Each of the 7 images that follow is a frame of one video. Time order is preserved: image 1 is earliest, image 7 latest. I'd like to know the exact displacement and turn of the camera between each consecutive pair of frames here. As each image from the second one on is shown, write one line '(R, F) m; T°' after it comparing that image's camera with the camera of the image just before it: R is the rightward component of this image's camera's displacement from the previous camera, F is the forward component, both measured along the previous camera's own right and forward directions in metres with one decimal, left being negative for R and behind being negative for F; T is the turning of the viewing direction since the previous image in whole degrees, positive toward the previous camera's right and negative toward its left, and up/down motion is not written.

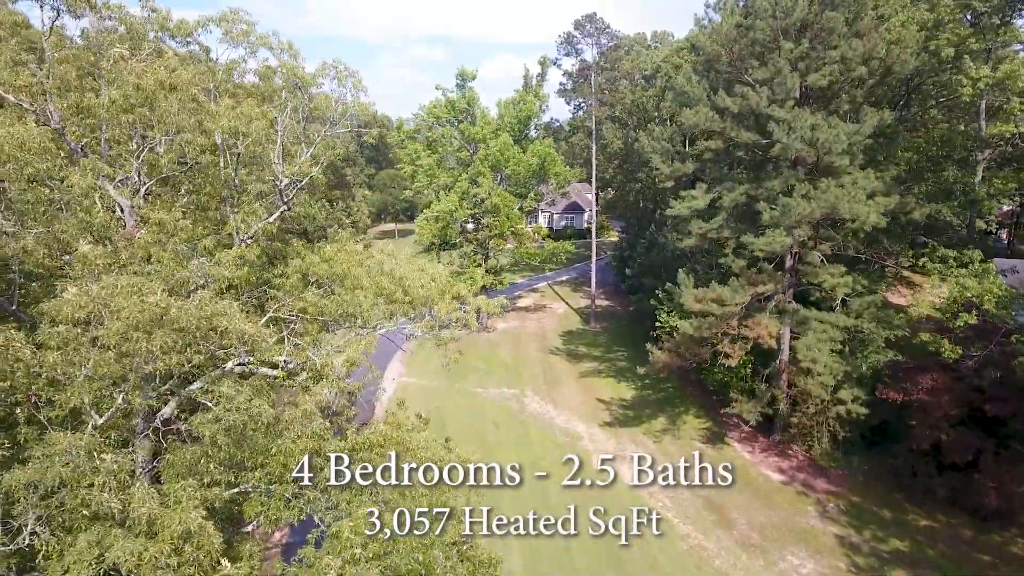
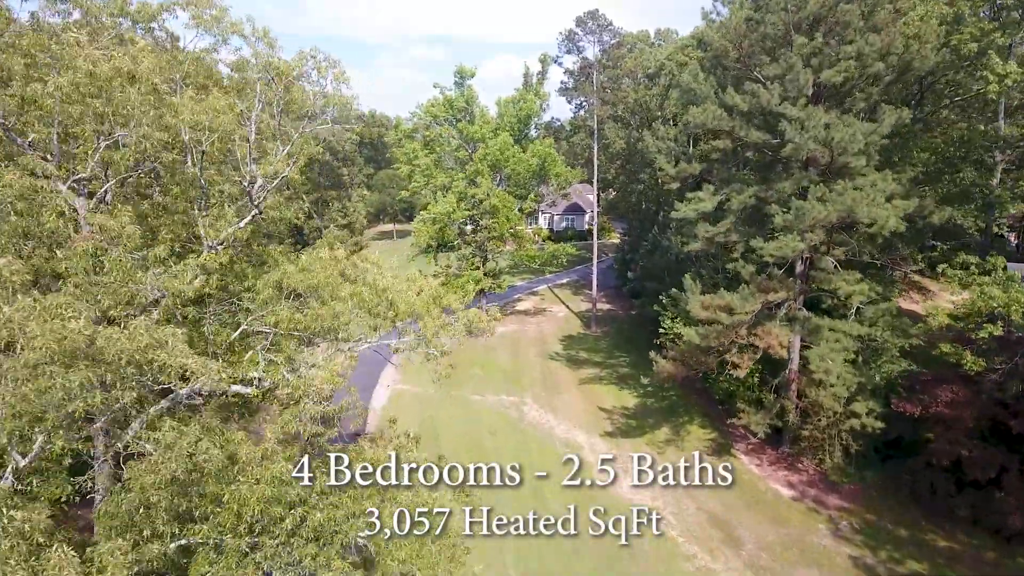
(+0.1, +0.8) m; 0°
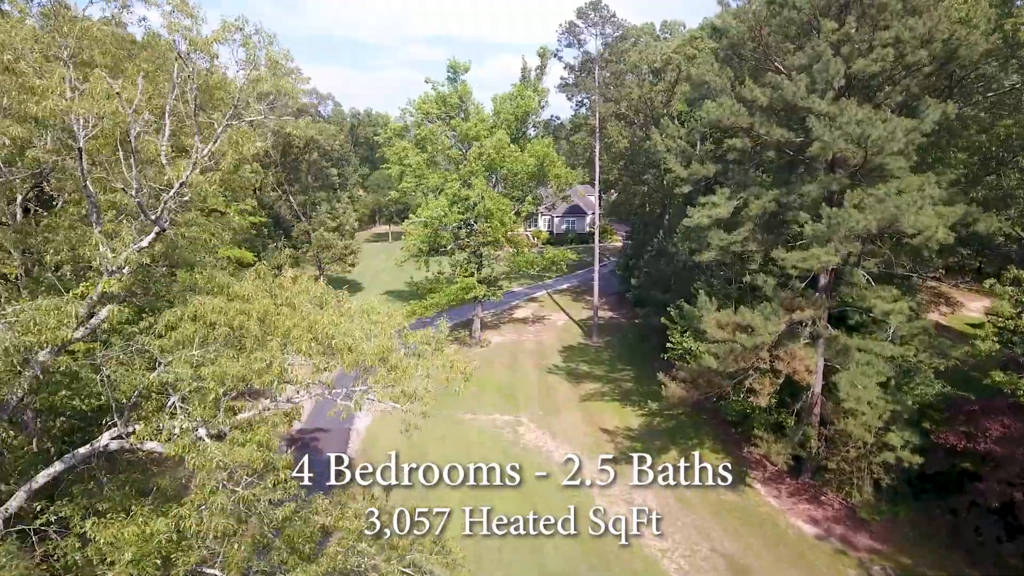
(+0.2, +1.7) m; 0°
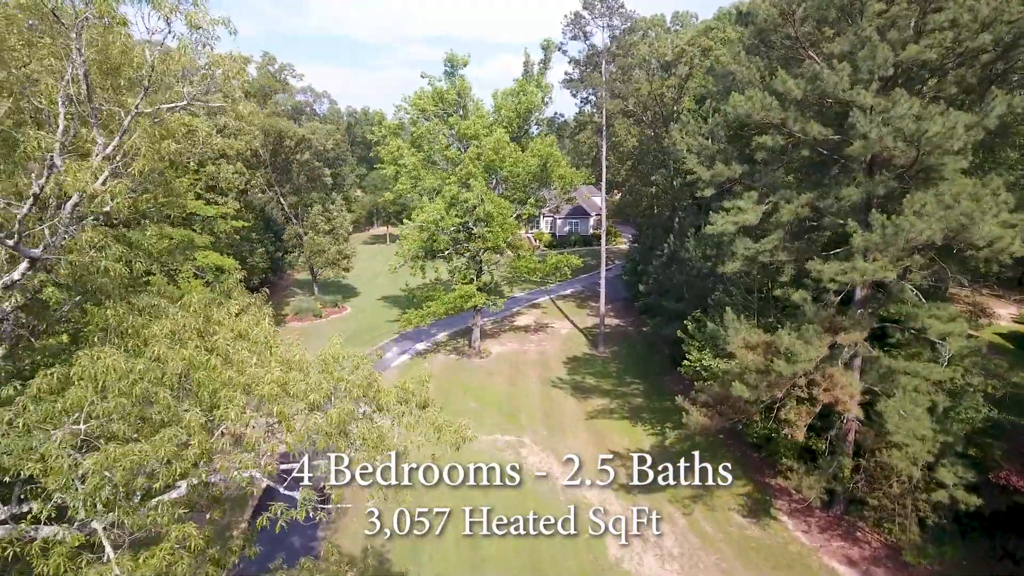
(0.0, +1.6) m; 0°
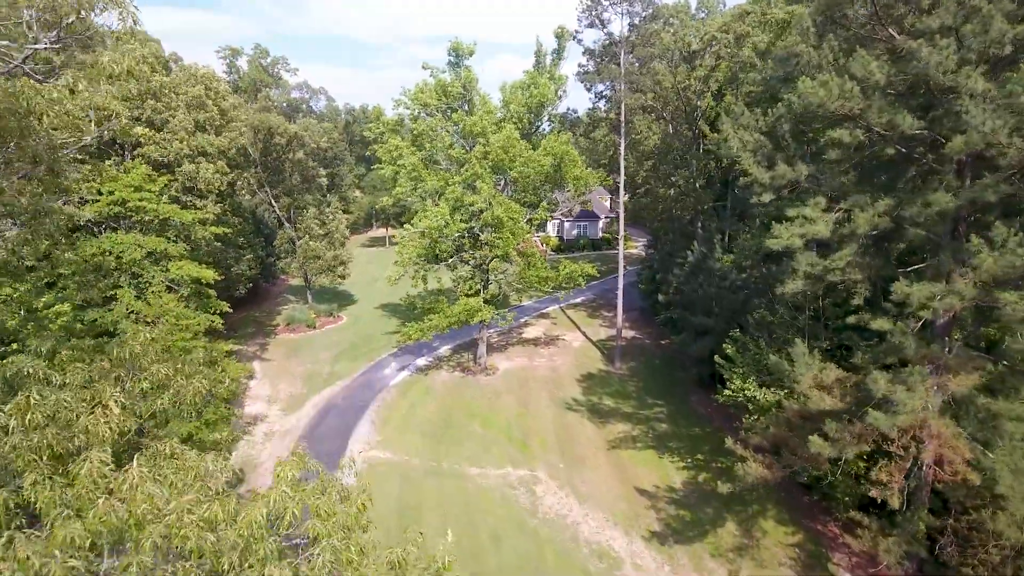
(-0.4, +2.3) m; 0°
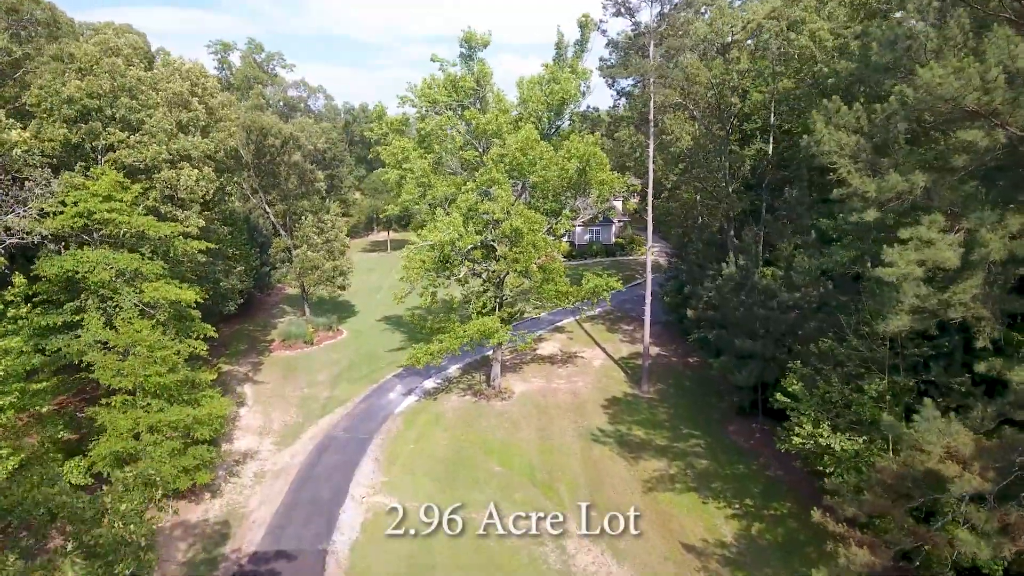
(-0.6, +2.3) m; 0°
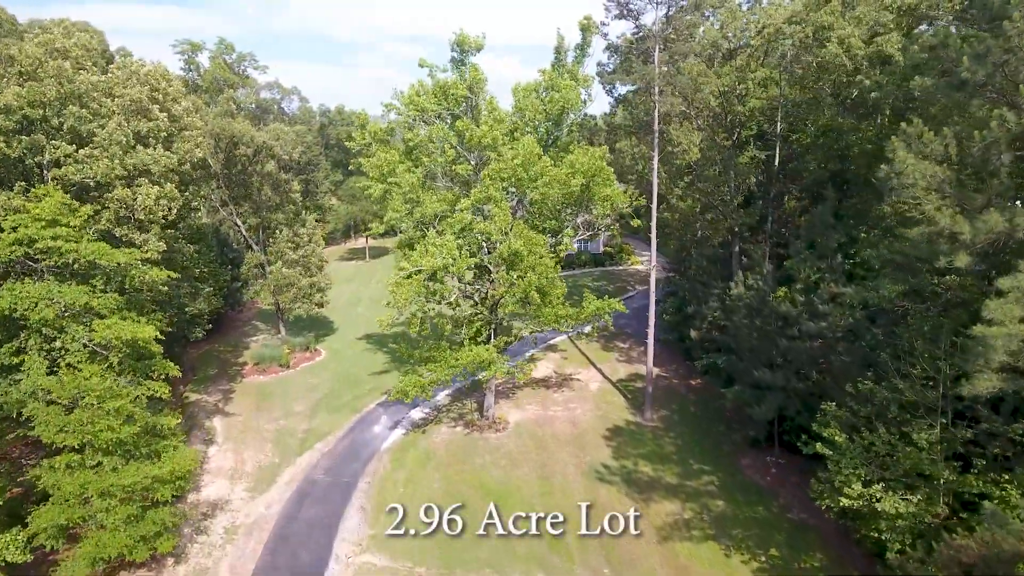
(-0.6, +1.7) m; +2°
